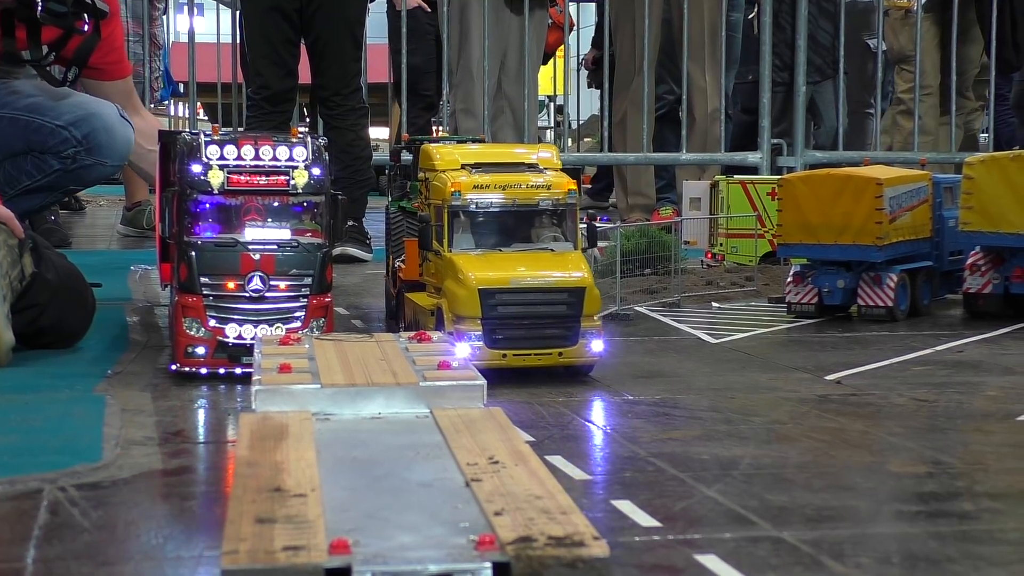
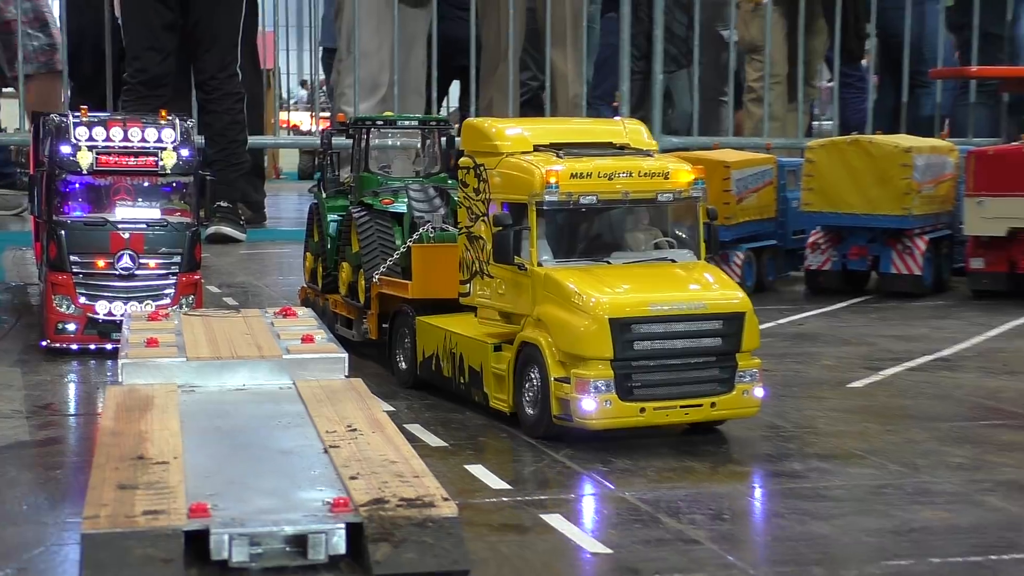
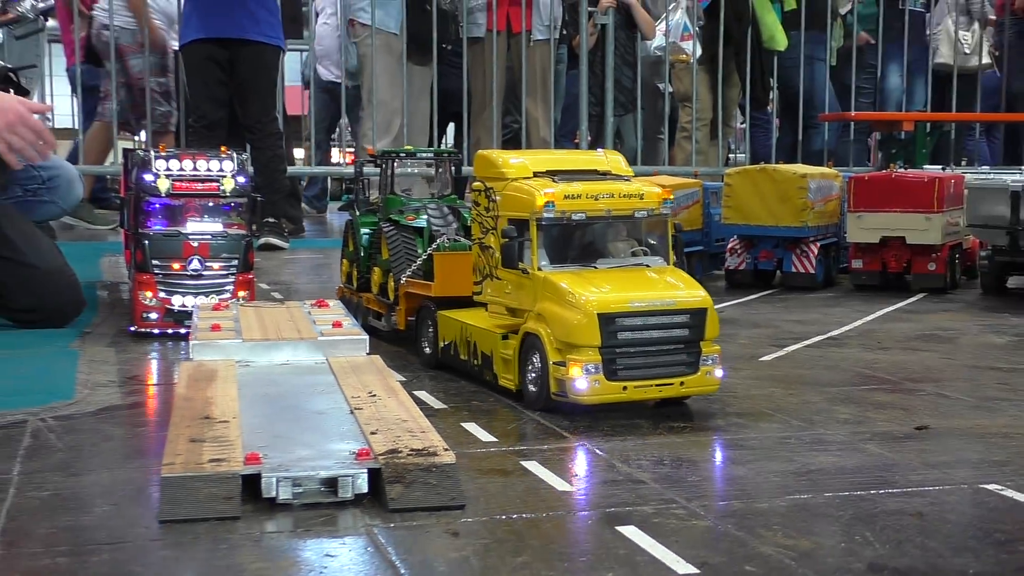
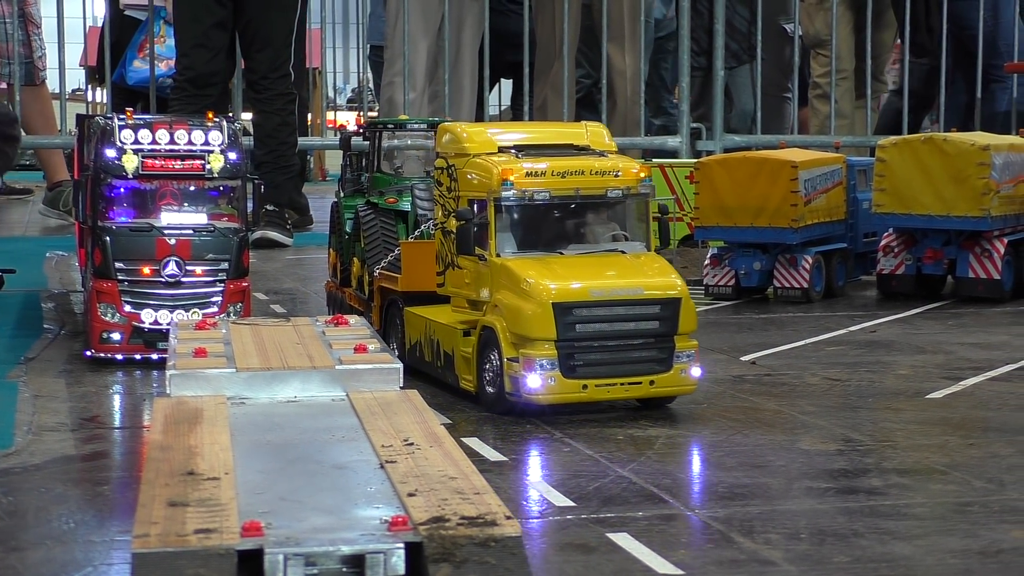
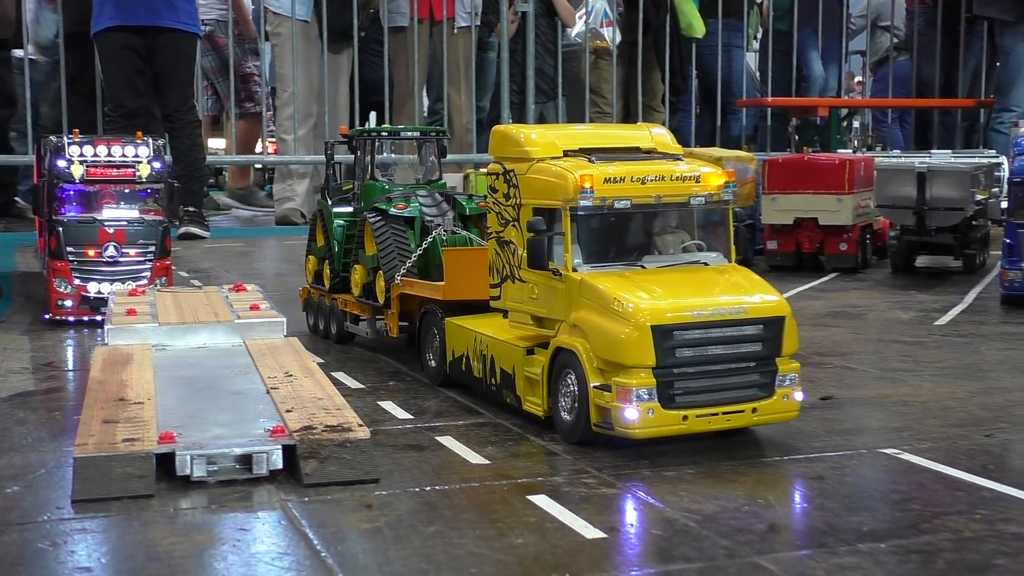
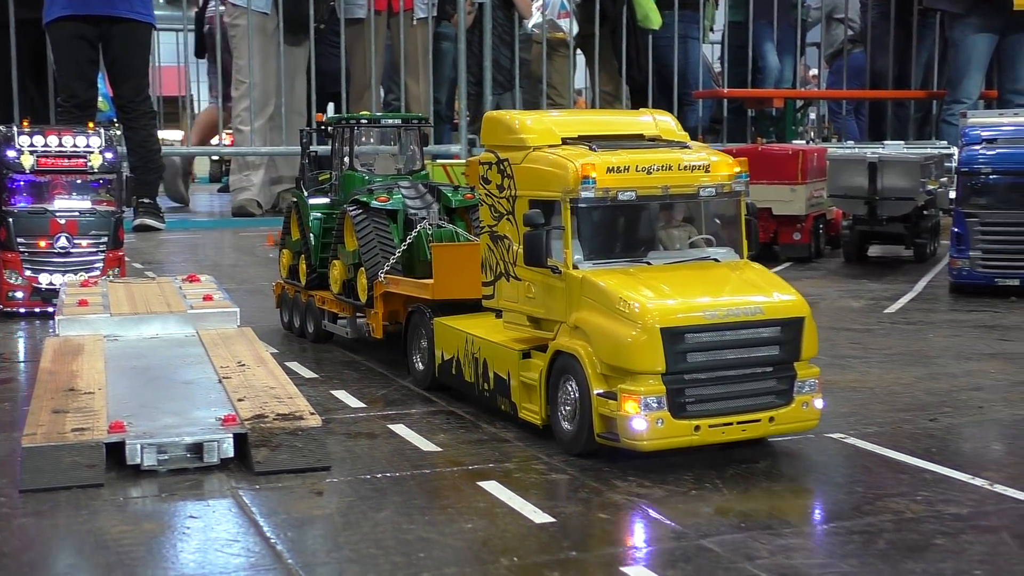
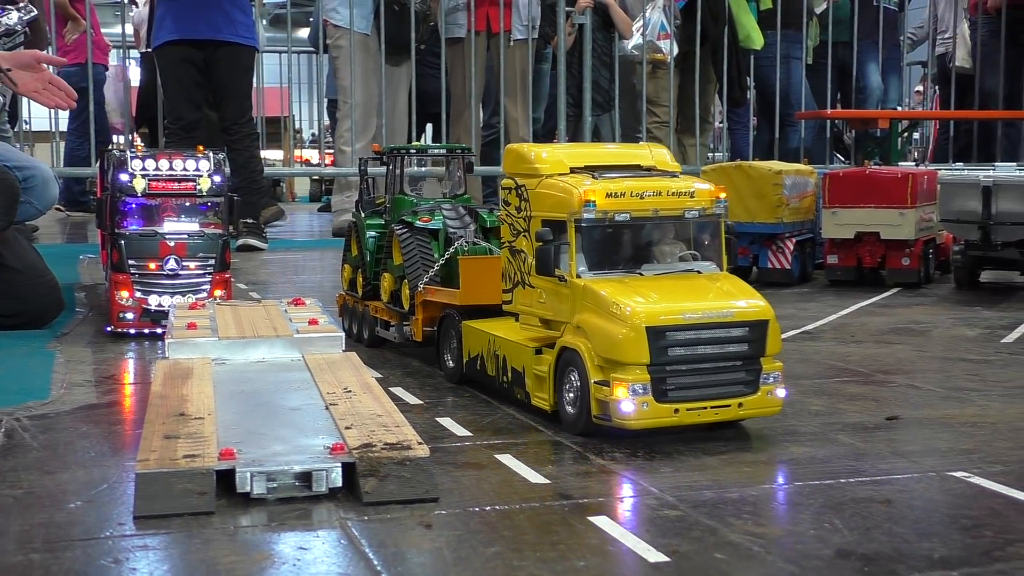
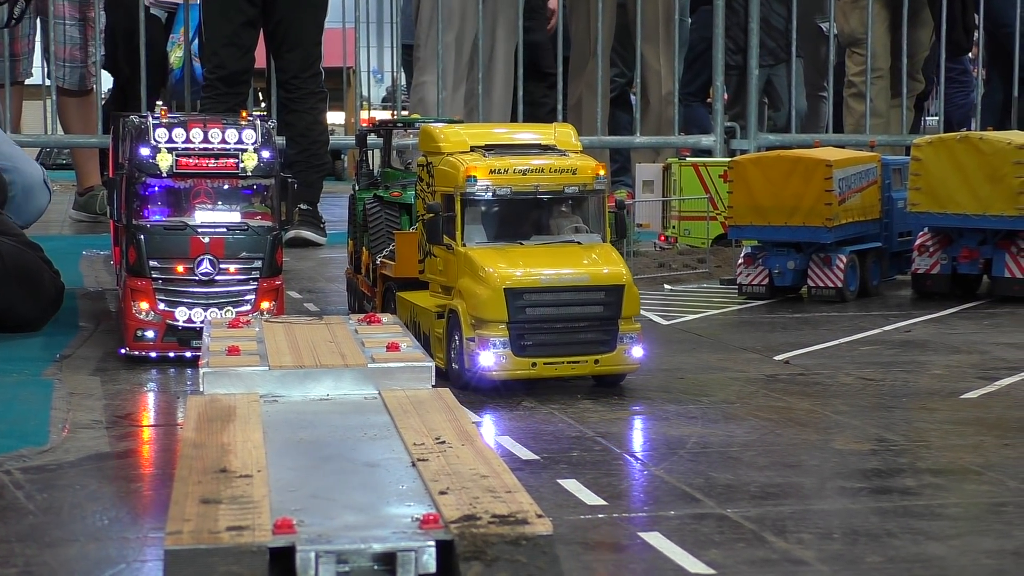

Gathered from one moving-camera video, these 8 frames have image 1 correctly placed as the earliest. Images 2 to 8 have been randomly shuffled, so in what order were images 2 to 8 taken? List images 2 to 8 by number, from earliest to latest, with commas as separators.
8, 4, 2, 3, 7, 5, 6
